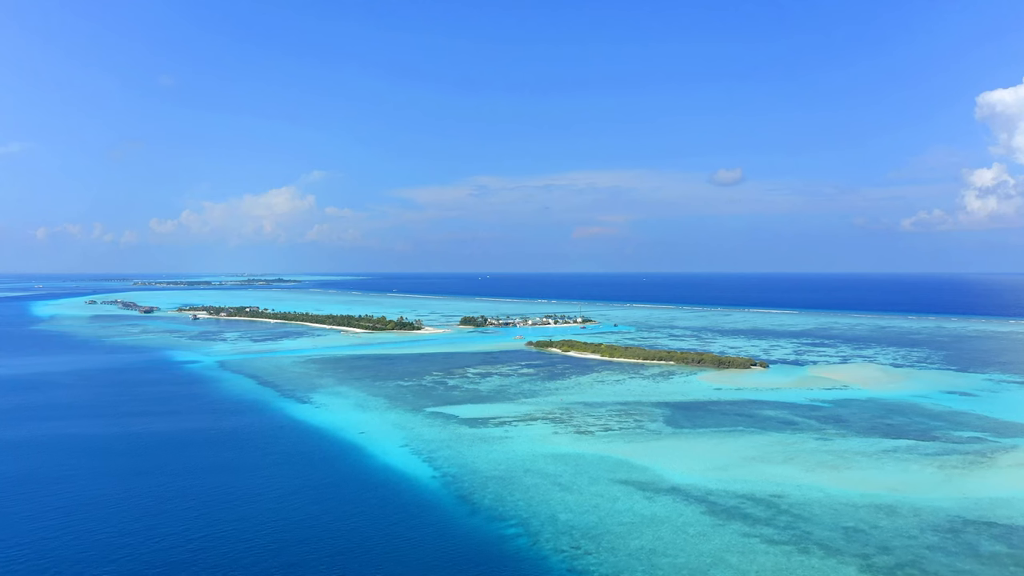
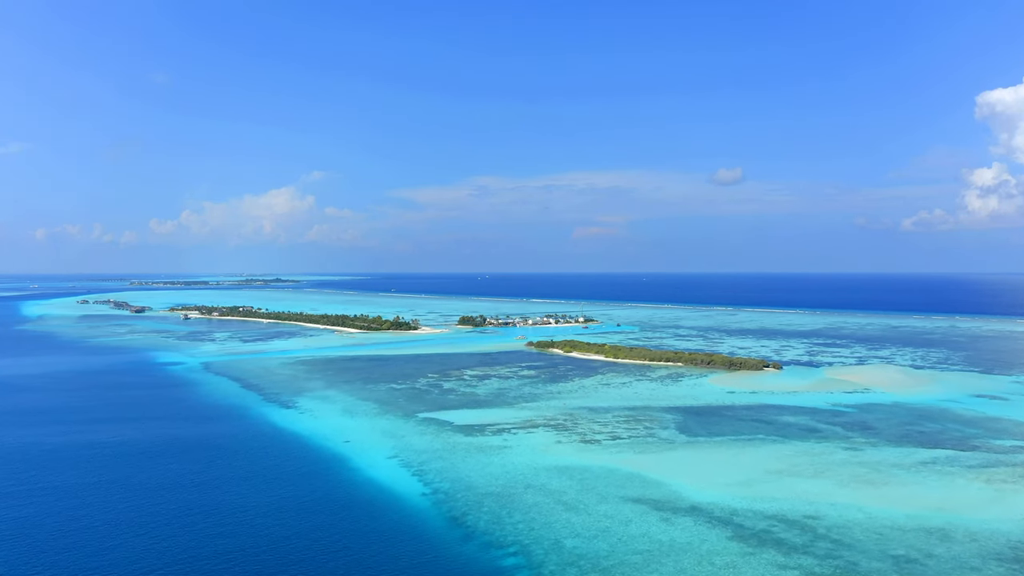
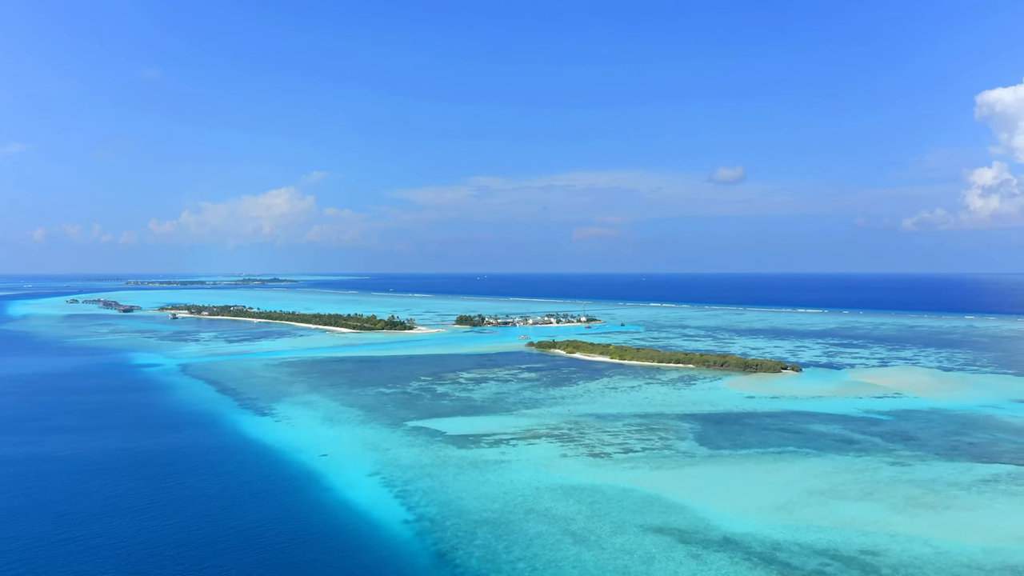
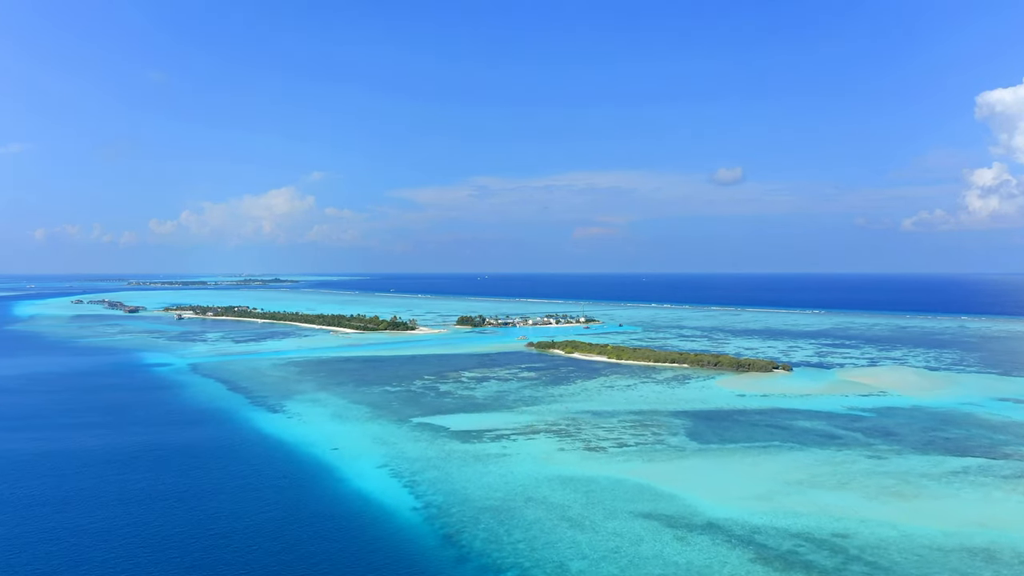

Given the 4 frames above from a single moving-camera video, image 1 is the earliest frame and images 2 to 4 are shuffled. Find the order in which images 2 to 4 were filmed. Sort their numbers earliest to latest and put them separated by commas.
2, 4, 3
